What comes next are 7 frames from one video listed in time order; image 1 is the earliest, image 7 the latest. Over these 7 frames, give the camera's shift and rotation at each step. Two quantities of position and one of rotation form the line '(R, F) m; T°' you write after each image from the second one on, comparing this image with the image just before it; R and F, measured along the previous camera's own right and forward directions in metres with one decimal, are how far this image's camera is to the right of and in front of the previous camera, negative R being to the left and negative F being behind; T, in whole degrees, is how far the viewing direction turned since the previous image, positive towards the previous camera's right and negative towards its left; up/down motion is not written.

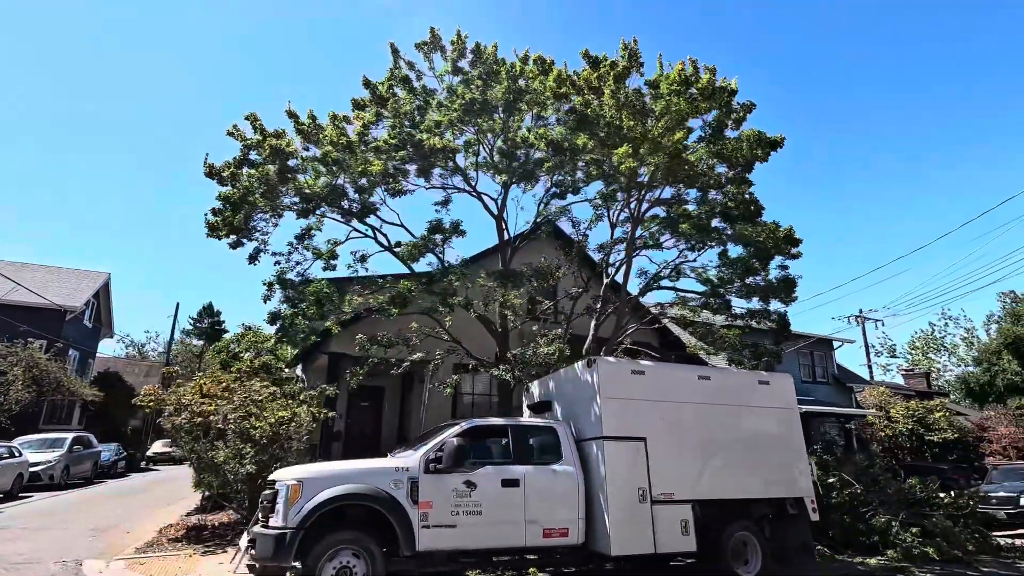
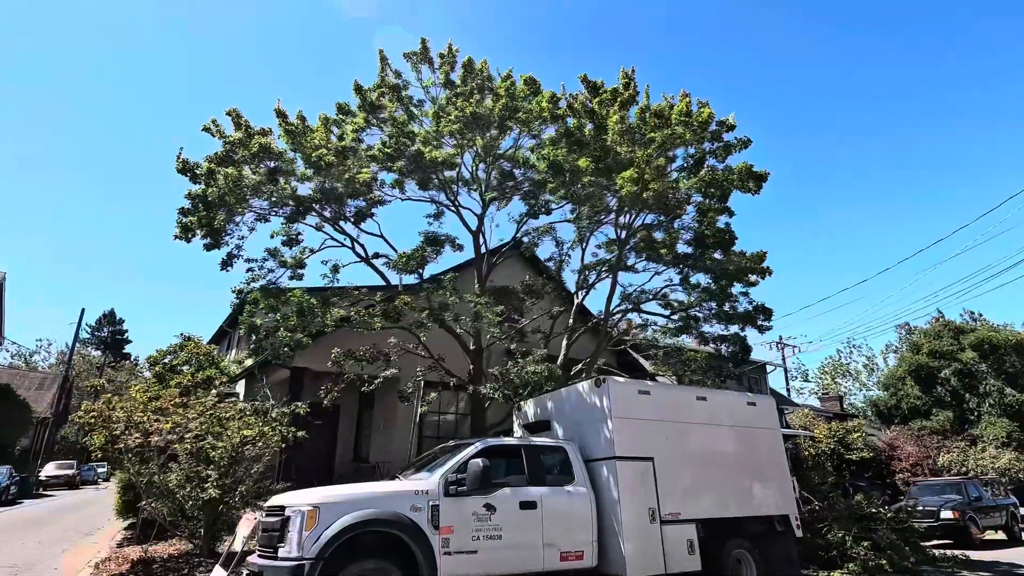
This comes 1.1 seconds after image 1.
(-1.2, +0.2) m; +8°
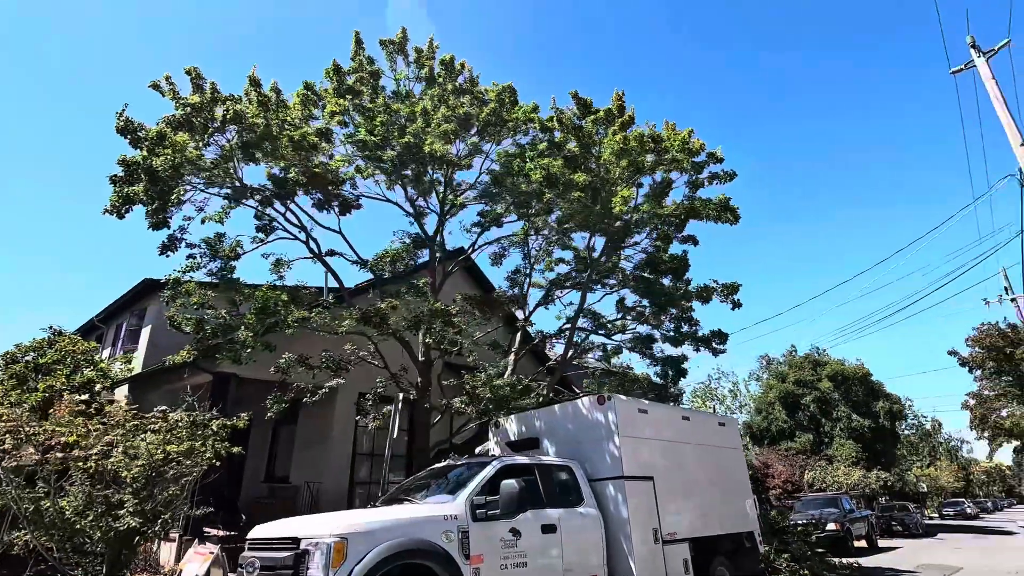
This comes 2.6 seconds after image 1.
(-1.7, +0.6) m; +13°
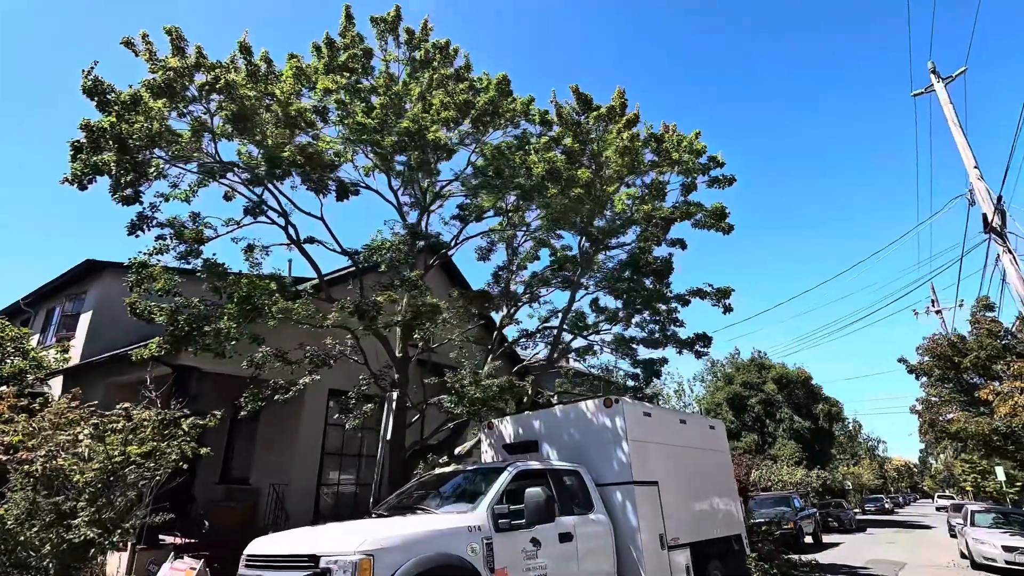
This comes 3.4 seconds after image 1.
(-0.8, +0.4) m; +6°
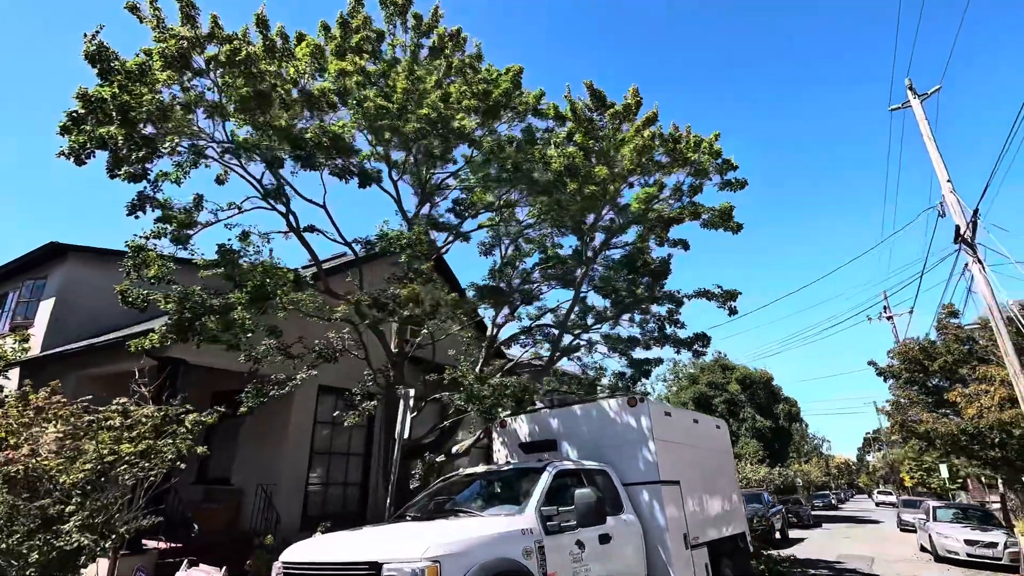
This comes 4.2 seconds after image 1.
(-0.9, +0.2) m; +4°
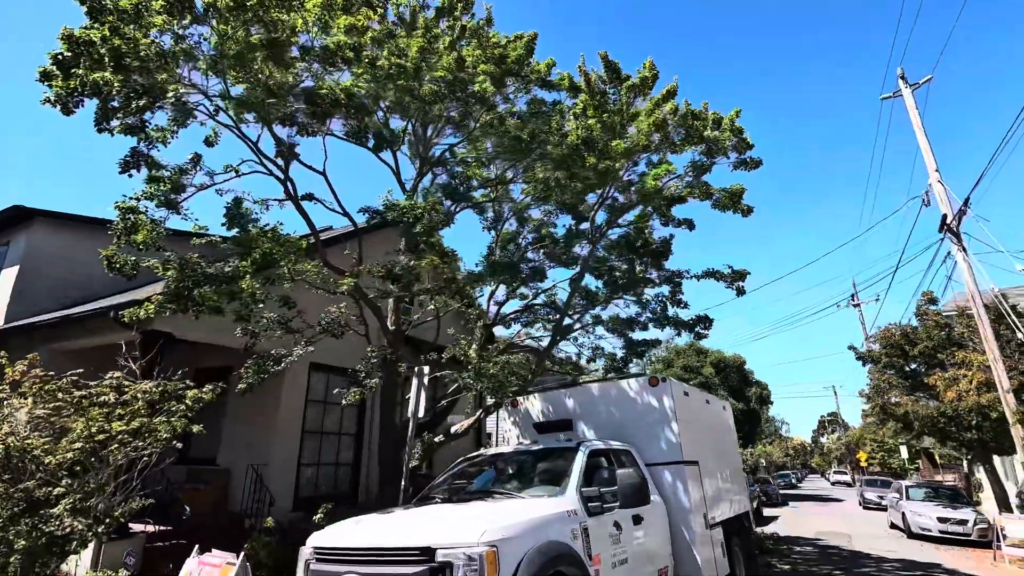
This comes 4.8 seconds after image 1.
(-0.7, +0.3) m; +3°
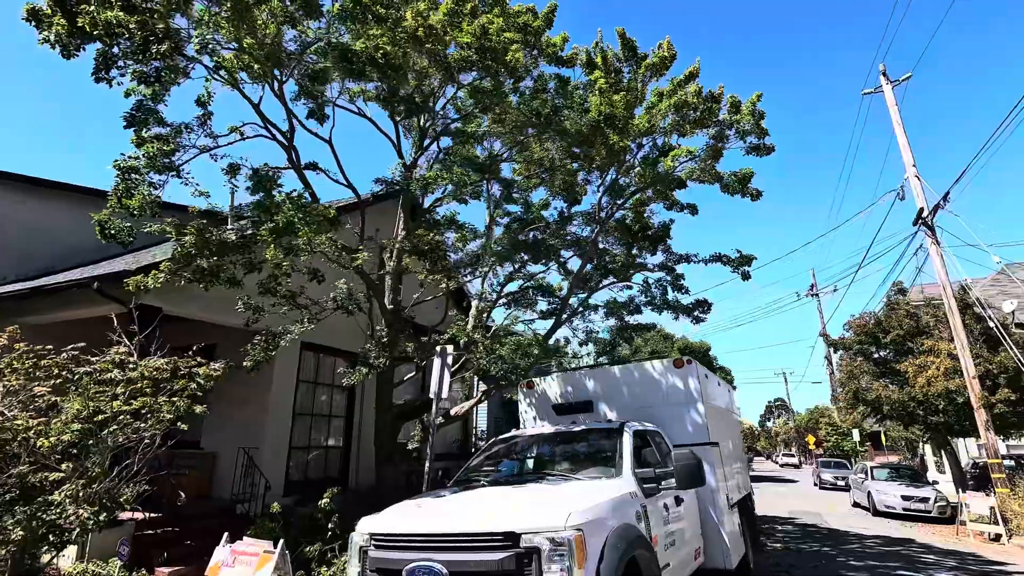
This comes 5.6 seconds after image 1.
(-0.9, +0.3) m; +4°
